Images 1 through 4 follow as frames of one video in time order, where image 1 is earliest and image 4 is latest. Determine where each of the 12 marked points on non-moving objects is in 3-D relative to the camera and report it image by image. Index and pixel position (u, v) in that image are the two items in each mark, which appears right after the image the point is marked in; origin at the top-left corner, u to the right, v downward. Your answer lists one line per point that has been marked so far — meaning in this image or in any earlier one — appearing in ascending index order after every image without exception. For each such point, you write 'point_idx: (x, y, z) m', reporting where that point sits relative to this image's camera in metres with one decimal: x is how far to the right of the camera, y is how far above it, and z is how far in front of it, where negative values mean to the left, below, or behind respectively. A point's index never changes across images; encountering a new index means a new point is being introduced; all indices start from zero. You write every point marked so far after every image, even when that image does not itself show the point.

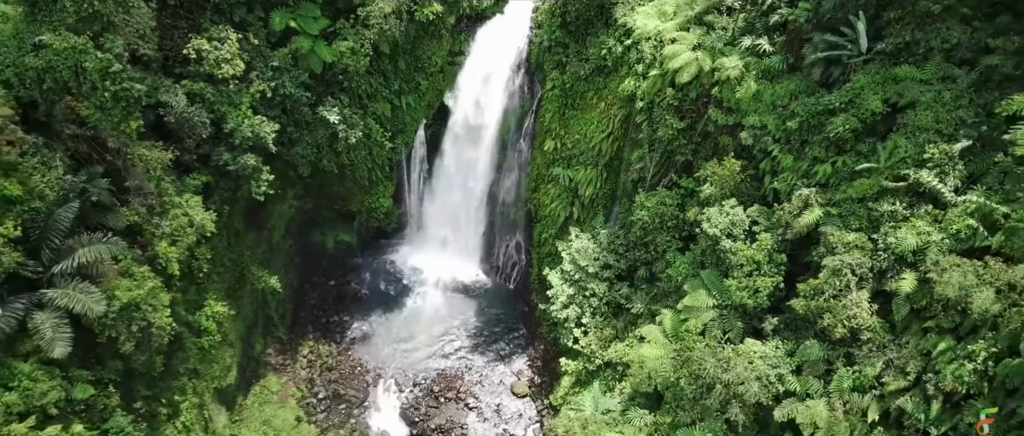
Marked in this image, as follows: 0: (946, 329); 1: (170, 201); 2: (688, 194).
0: (+7.4, -1.9, +10.1) m
1: (-6.7, +0.3, +11.5) m
2: (+4.2, +0.6, +14.1) m
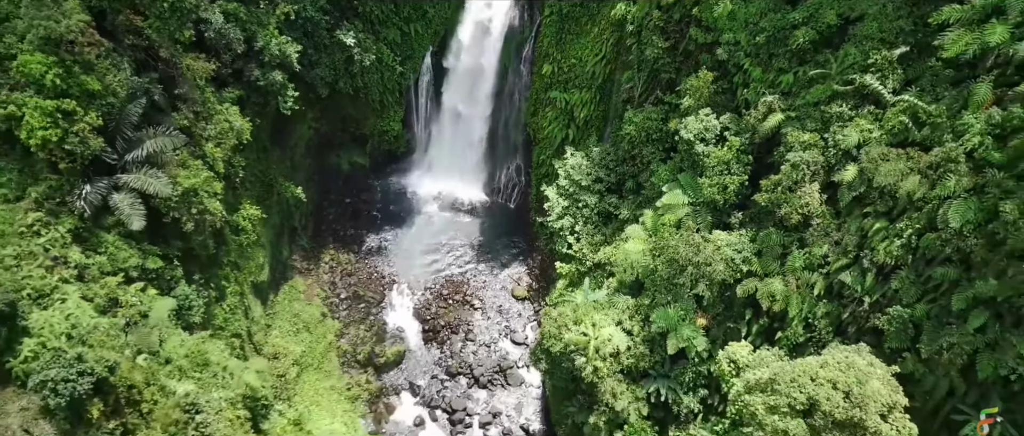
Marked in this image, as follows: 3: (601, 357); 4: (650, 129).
0: (+7.4, +0.1, +11.9) m
1: (-6.6, +2.4, +13.1) m
2: (+4.2, +2.9, +15.6) m
3: (+2.2, -3.4, +14.6) m
4: (+3.7, +2.4, +15.7) m
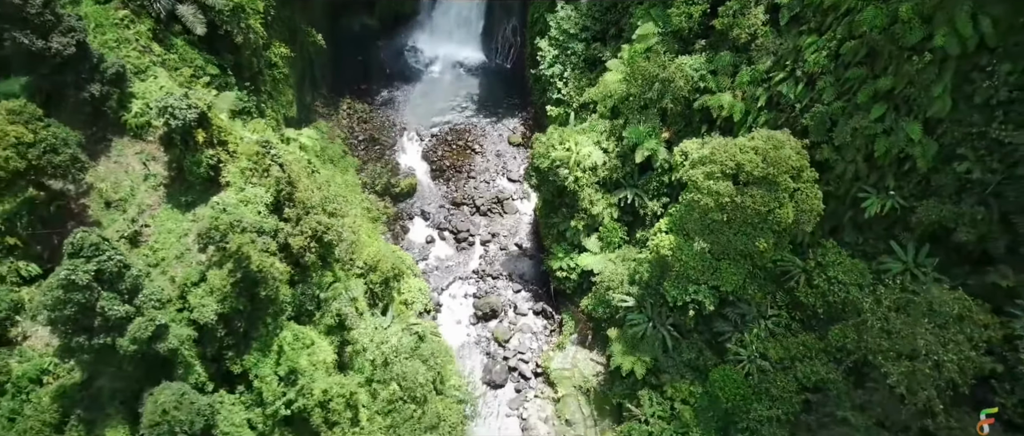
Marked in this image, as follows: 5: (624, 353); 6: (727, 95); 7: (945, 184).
0: (+7.3, +4.6, +14.3) m
1: (-6.8, +7.1, +15.1) m
2: (+4.1, +7.9, +17.6) m
3: (+2.0, +1.4, +17.5) m
4: (+3.5, +7.4, +17.8) m
5: (+3.1, -3.7, +16.4) m
6: (+5.6, +3.2, +15.4) m
7: (+9.6, +0.8, +13.1) m
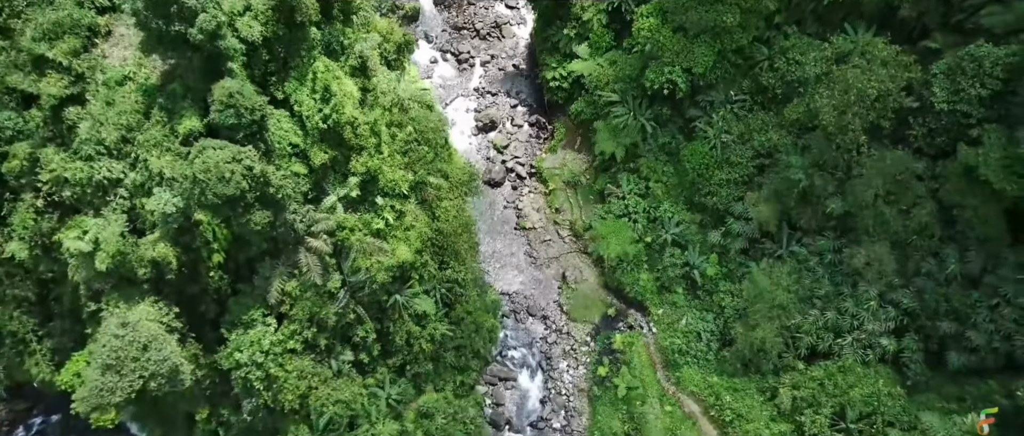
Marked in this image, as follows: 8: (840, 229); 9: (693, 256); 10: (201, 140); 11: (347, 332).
0: (+7.2, +10.3, +15.3) m
1: (-6.8, +13.0, +15.7) m
2: (+4.0, +14.1, +18.0) m
3: (+2.0, +7.8, +18.9) m
4: (+3.5, +13.7, +18.3) m
5: (+3.0, +2.5, +18.7) m
6: (+5.6, +9.2, +16.5) m
7: (+9.5, +6.4, +14.7) m
8: (+8.4, -0.2, +15.1) m
9: (+5.2, -1.1, +16.9) m
10: (-6.1, +1.5, +11.5) m
11: (-4.0, -2.8, +14.2) m
